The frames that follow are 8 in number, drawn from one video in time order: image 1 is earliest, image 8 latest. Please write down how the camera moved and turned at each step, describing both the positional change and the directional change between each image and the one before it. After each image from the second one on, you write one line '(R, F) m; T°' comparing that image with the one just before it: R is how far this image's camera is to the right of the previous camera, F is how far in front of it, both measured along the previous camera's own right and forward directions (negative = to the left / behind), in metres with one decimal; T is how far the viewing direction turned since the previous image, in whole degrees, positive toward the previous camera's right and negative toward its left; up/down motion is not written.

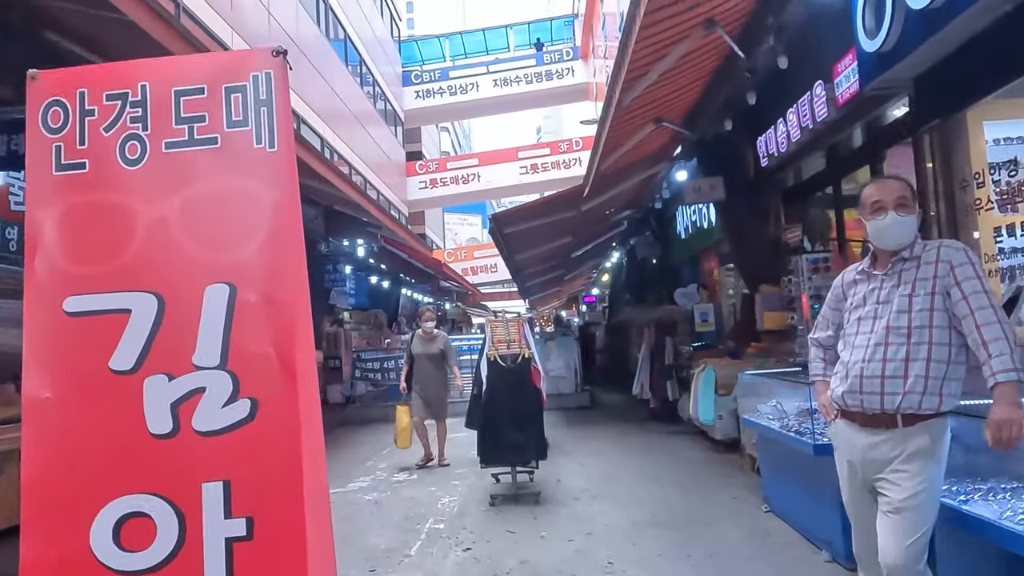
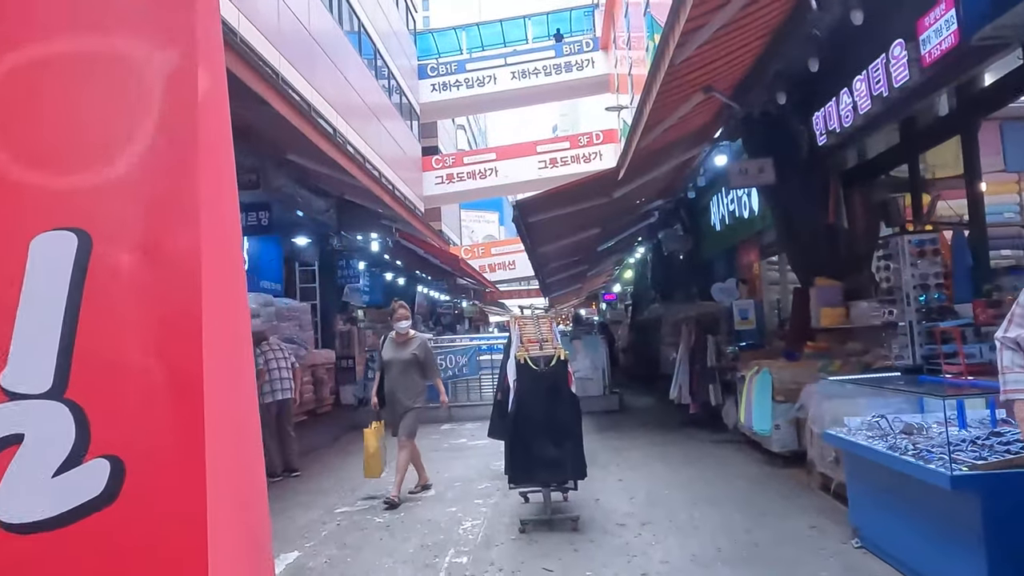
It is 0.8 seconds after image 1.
(-0.1, +0.8) m; -1°
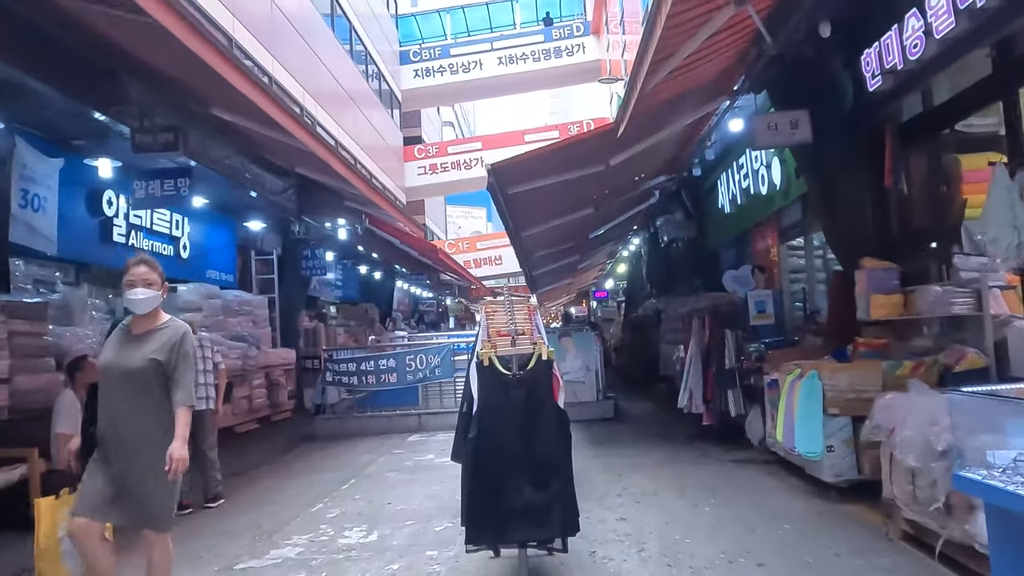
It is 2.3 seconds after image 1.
(+0.1, +1.5) m; +1°
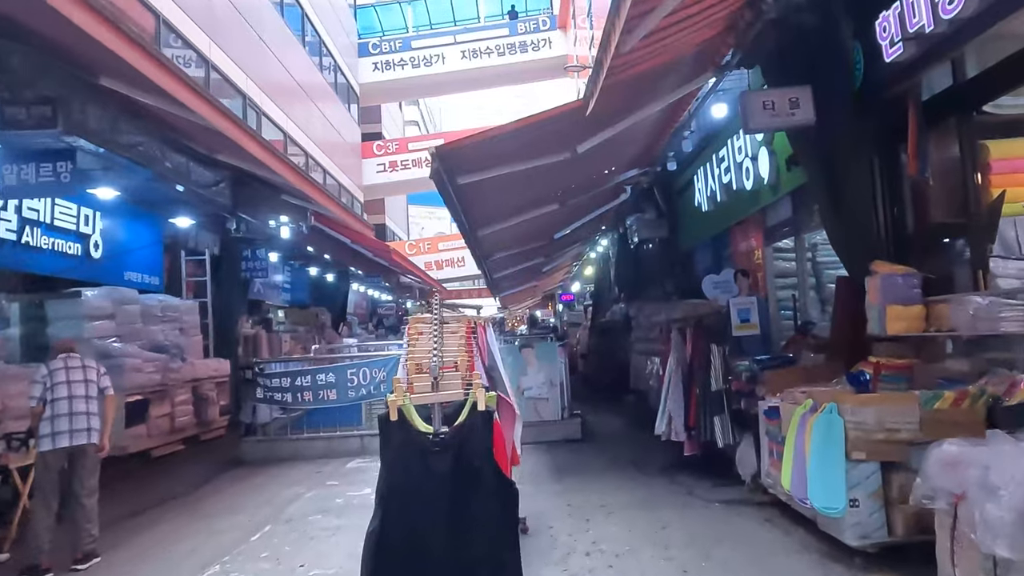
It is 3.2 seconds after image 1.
(+0.1, +1.0) m; +2°
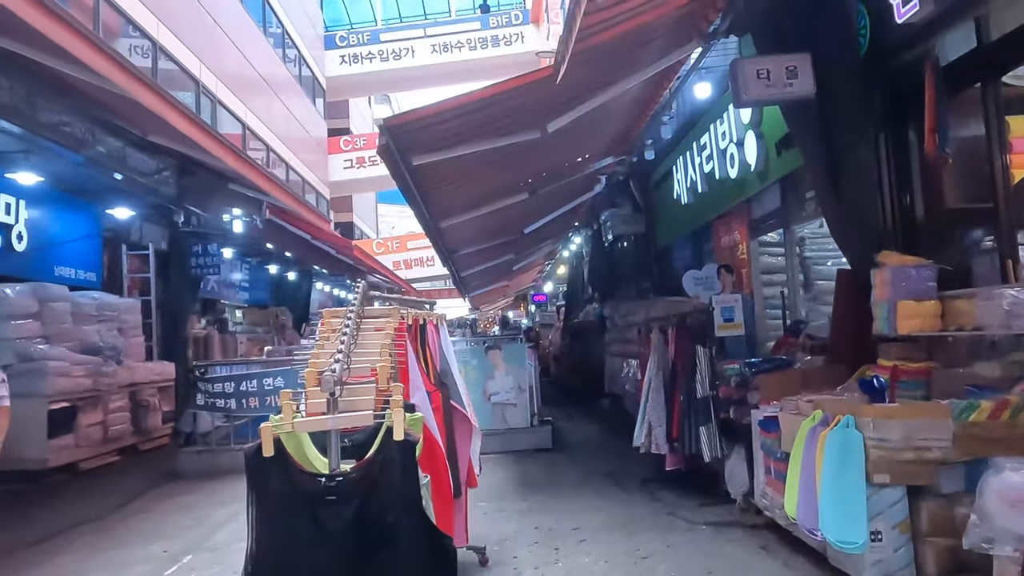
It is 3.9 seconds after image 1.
(+0.1, +0.7) m; +2°
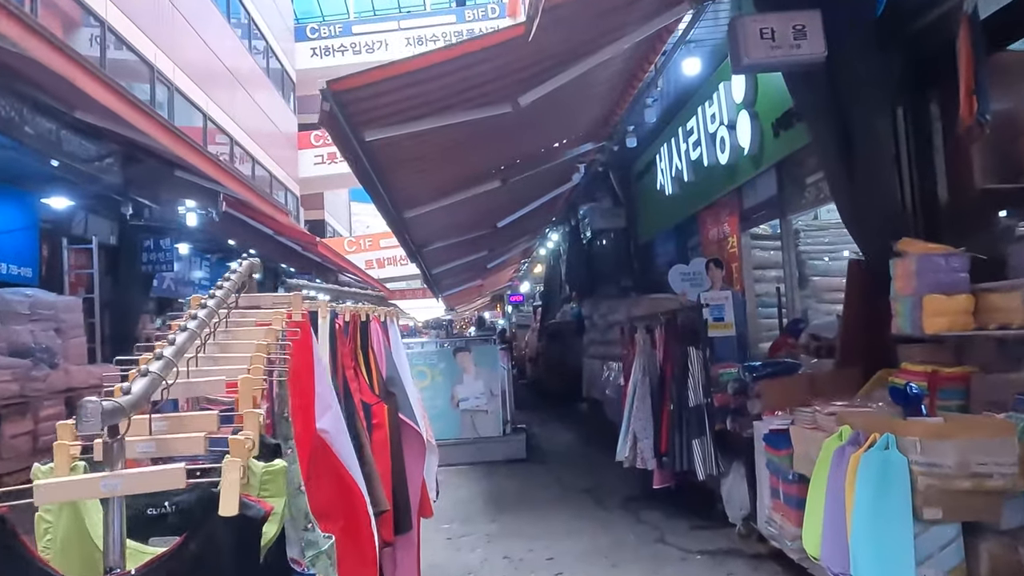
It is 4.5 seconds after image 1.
(+0.1, +0.6) m; +2°
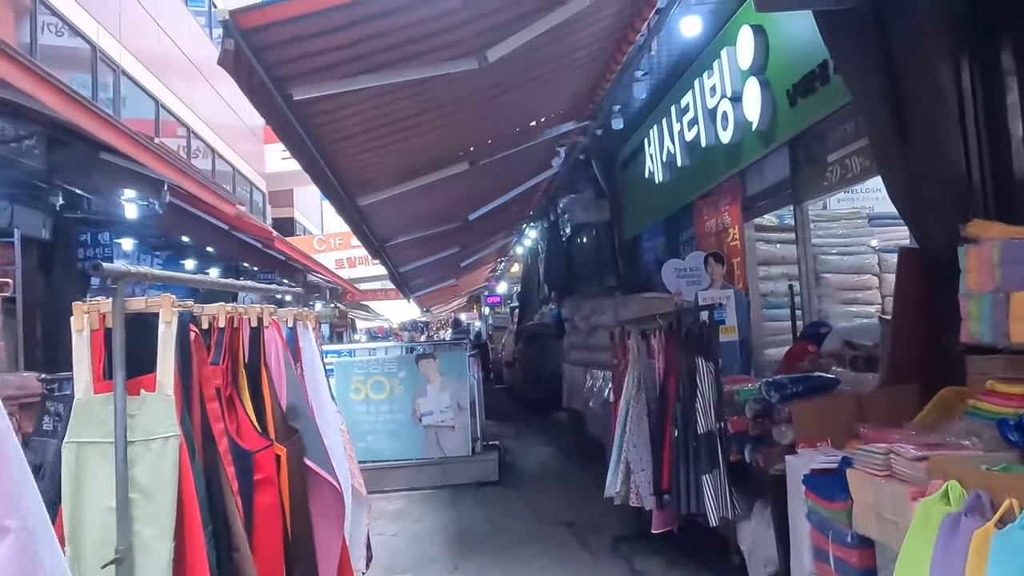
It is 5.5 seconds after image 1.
(+0.1, +0.9) m; +2°
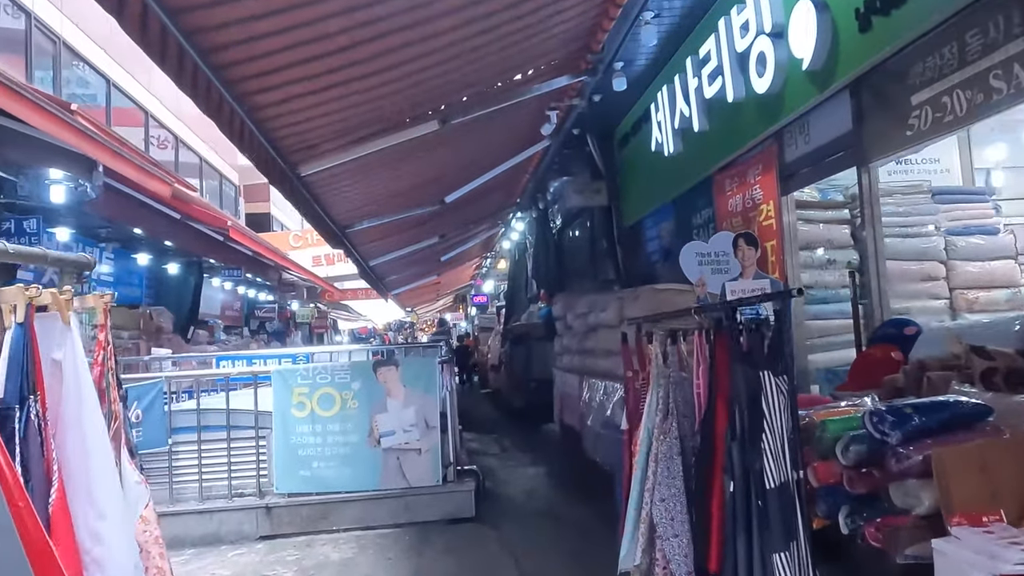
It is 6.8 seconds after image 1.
(+0.1, +1.2) m; +1°
